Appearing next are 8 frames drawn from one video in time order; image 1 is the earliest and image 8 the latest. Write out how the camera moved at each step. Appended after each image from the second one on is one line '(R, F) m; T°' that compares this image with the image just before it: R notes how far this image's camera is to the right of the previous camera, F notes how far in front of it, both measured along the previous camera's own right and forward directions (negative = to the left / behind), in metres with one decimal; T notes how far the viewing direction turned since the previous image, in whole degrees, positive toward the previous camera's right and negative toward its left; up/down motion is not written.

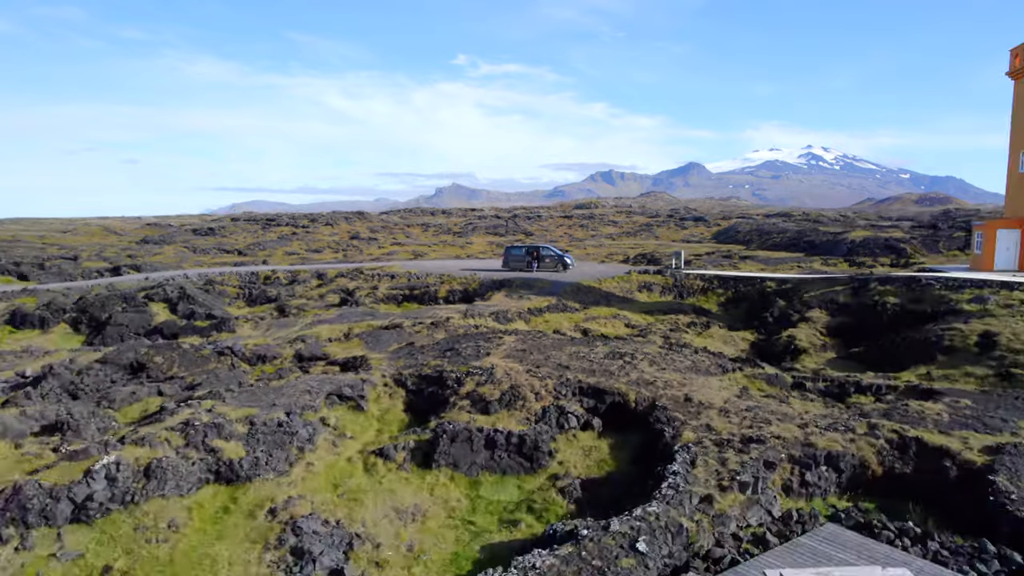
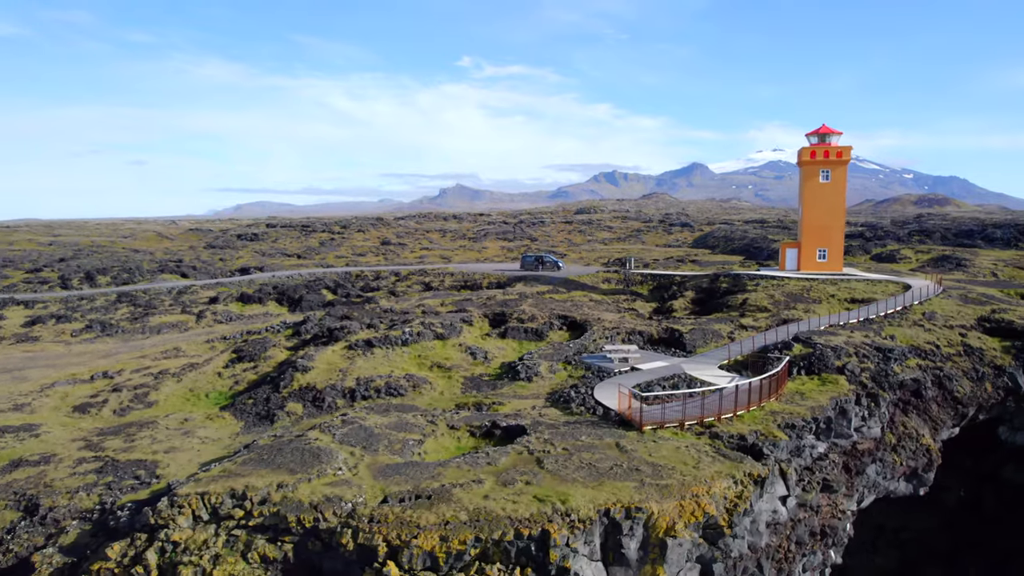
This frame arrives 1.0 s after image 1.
(-0.7, -18.2) m; 0°
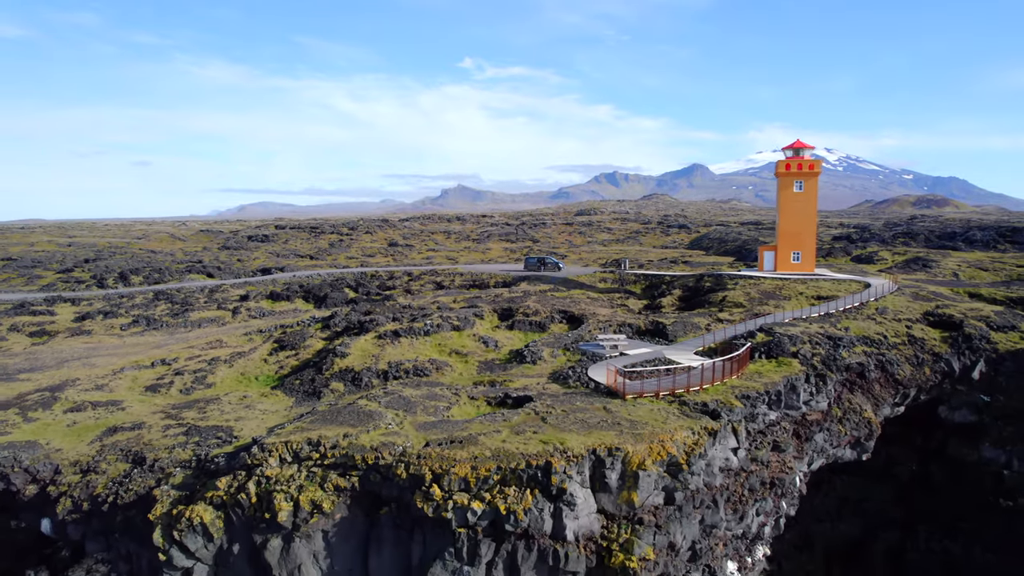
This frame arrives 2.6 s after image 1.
(-0.2, -4.2) m; 0°
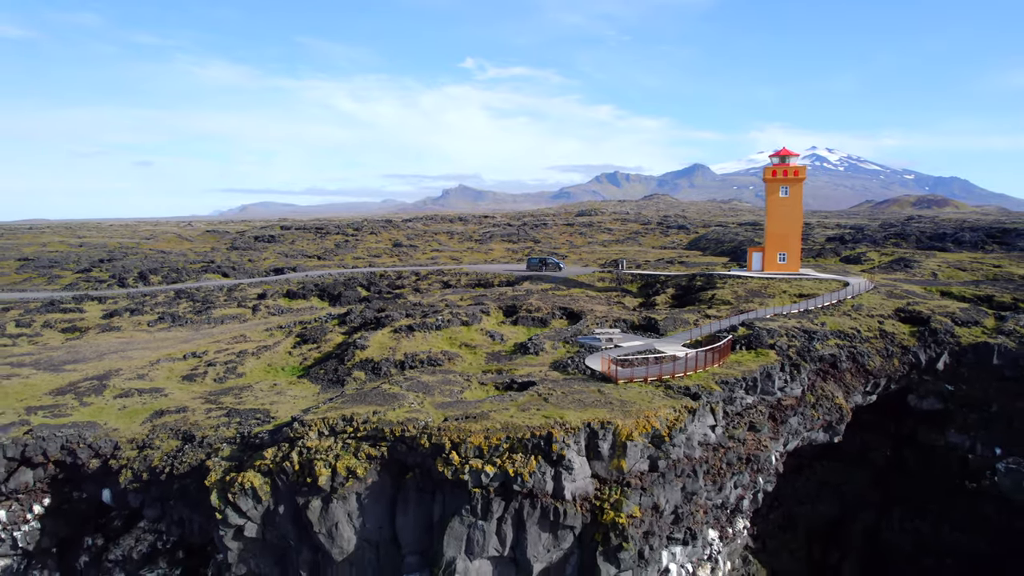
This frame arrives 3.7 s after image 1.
(-0.1, -2.8) m; 0°
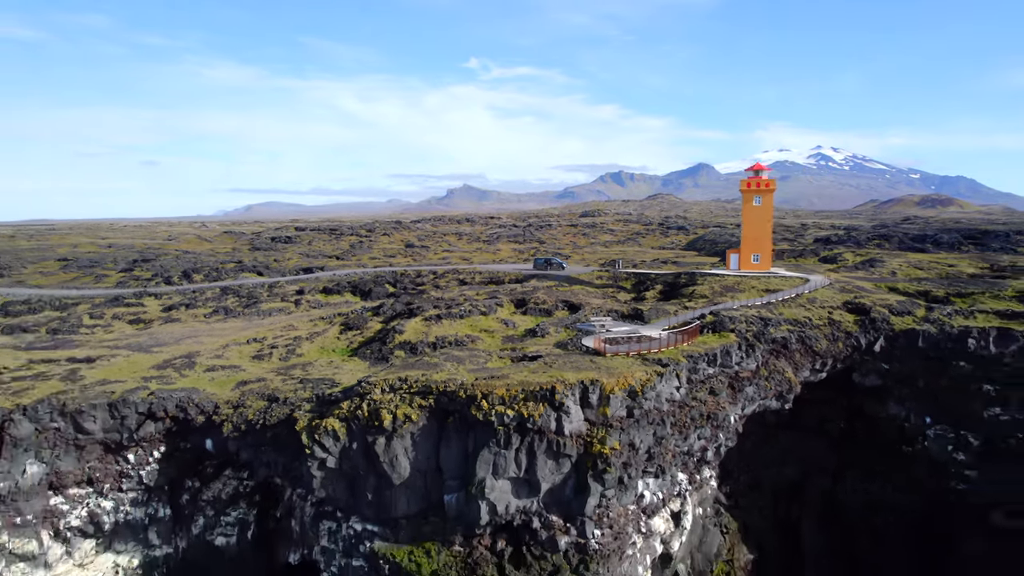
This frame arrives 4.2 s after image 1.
(-0.3, -6.8) m; 0°
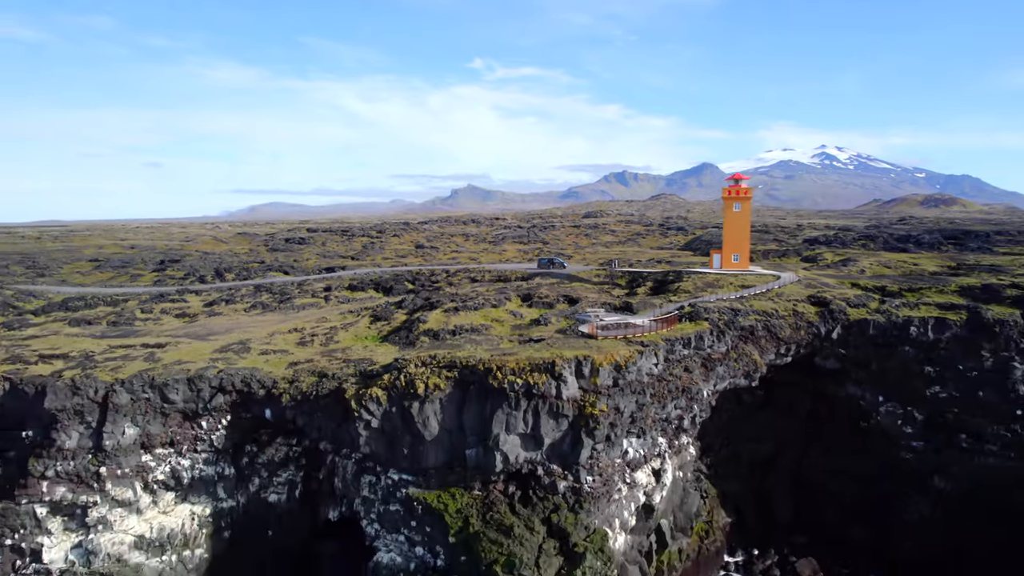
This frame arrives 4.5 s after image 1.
(-0.2, -6.3) m; 0°
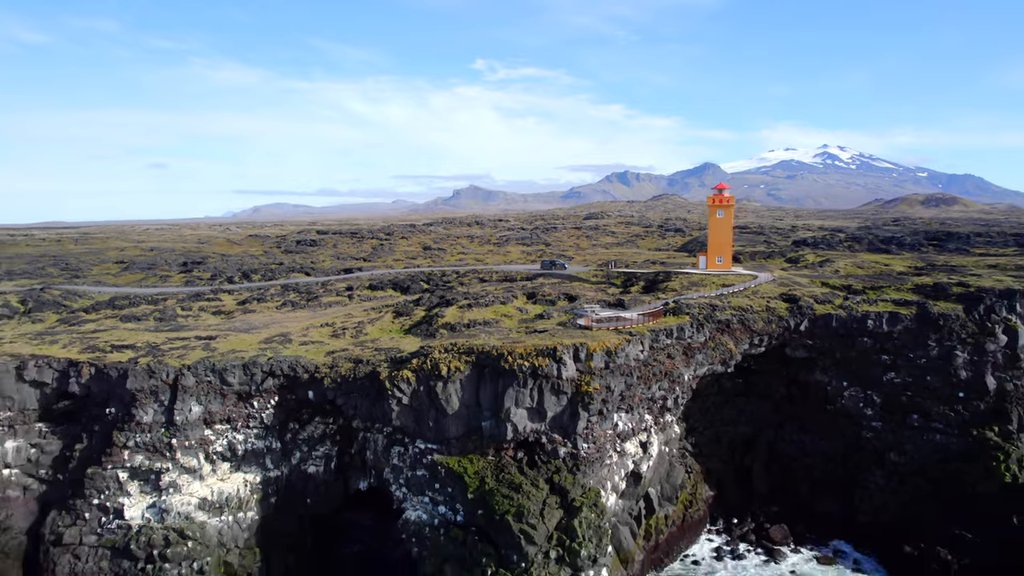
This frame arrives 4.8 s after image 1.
(-0.3, -6.3) m; 0°
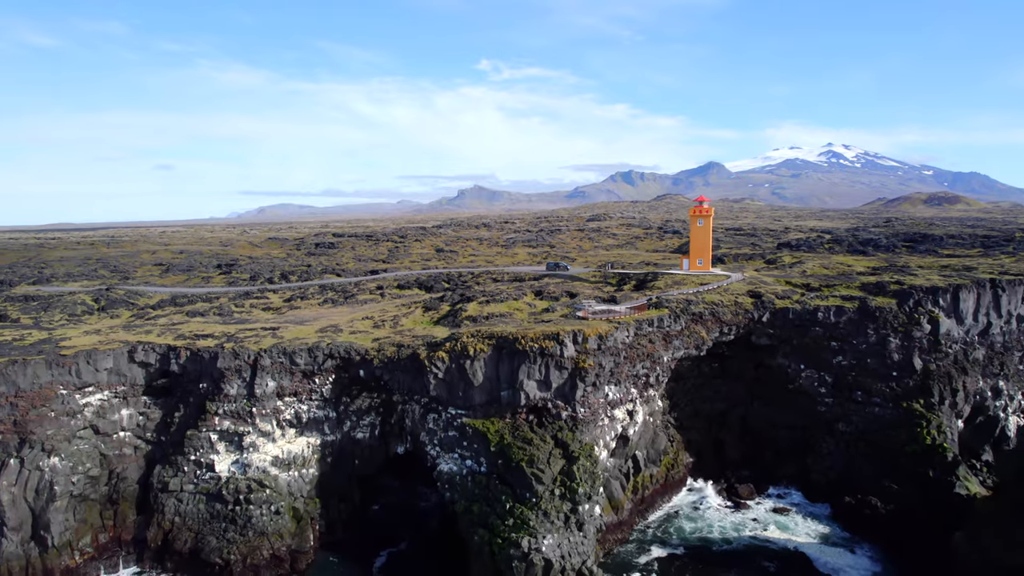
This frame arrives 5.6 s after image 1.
(-0.5, -10.3) m; 0°
